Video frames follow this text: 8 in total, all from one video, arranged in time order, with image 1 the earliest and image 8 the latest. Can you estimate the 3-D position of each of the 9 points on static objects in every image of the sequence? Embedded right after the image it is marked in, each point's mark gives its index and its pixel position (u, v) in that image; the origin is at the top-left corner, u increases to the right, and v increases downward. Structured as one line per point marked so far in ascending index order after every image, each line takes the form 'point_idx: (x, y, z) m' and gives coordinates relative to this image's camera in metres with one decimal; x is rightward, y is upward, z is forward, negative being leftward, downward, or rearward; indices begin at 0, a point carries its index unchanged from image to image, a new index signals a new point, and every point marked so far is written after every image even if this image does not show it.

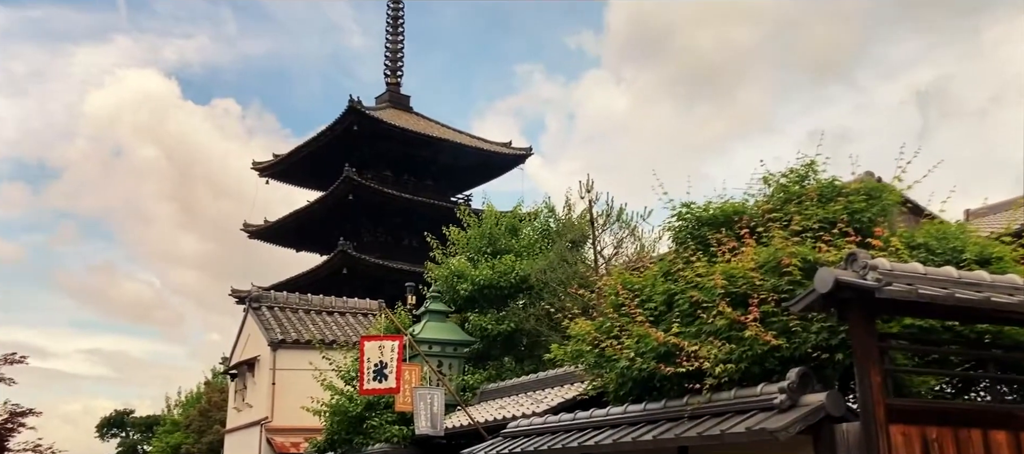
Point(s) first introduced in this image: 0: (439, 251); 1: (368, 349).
0: (-1.4, -0.4, +15.8) m
1: (-2.1, -1.6, +12.4) m
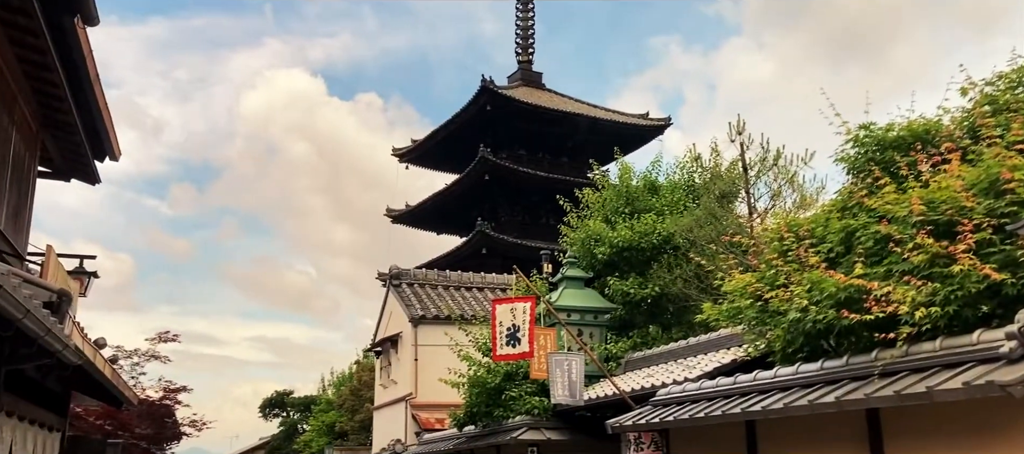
0: (+1.1, +0.2, +14.9) m
1: (-0.2, -1.1, +11.7) m
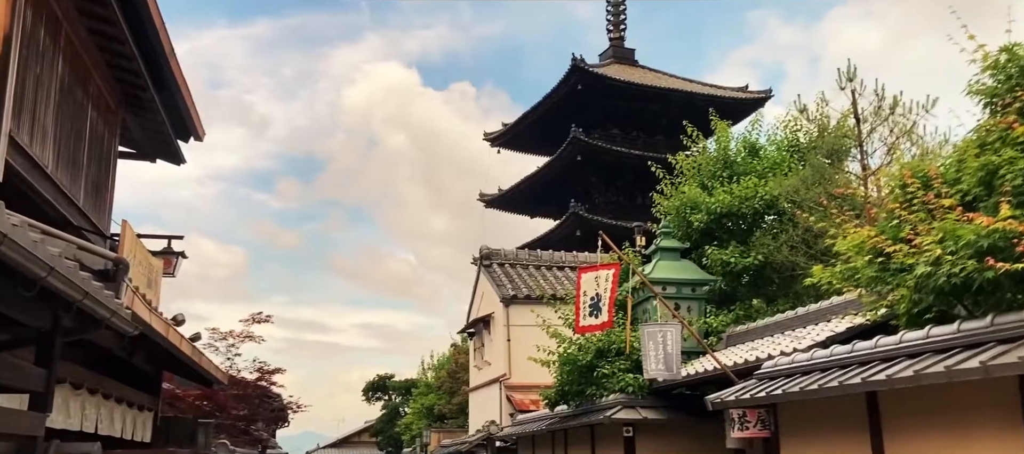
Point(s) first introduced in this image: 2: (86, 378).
0: (+2.5, +0.7, +14.0) m
1: (+1.0, -0.7, +11.0) m
2: (-4.3, -1.5, +8.8) m
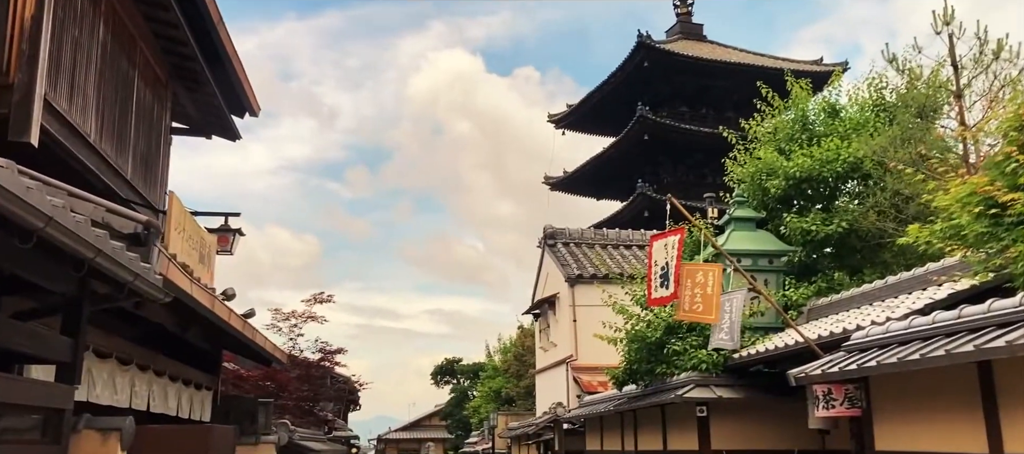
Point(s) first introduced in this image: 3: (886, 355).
0: (+3.5, +1.2, +13.2) m
1: (+1.7, -0.3, +10.3) m
2: (-3.7, -1.3, +8.5) m
3: (+2.7, -0.9, +6.3) m
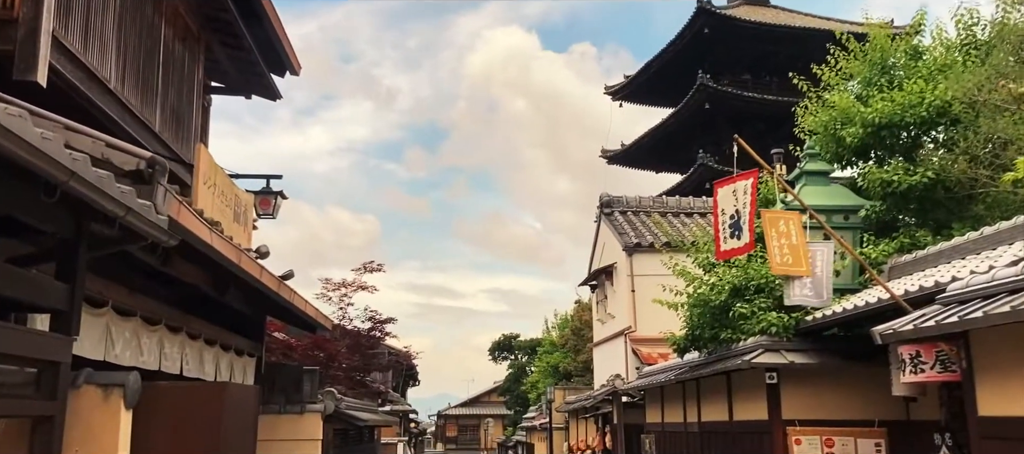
0: (+4.2, +1.8, +12.2) m
1: (+2.3, +0.3, +9.5) m
2: (-3.2, -0.8, +8.1) m
3: (+3.0, -0.5, +5.4) m
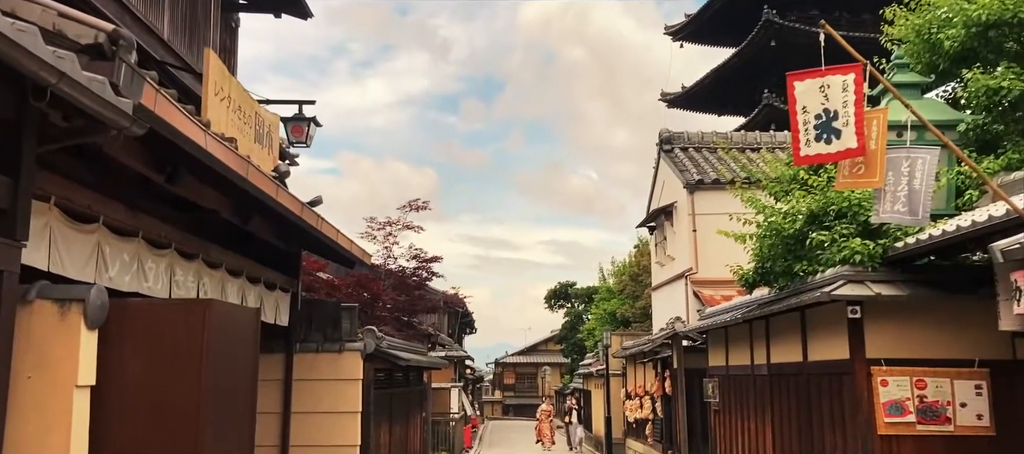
0: (+4.8, +2.8, +10.8) m
1: (+2.8, +1.1, +8.3) m
2: (-2.8, -0.1, +7.4) m
3: (+3.2, +0.1, +4.3) m
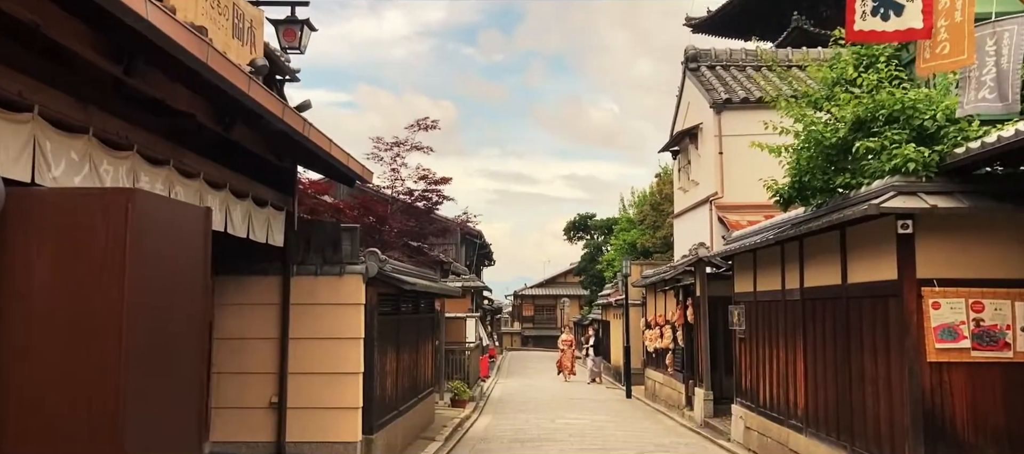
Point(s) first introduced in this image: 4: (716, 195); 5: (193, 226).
0: (+5.0, +3.8, +9.6) m
1: (+2.8, +1.9, +7.3) m
2: (-2.8, +0.6, +6.5) m
3: (+3.2, +0.6, +3.3) m
4: (+4.4, +0.7, +18.8) m
5: (-1.5, 0.0, +4.0) m
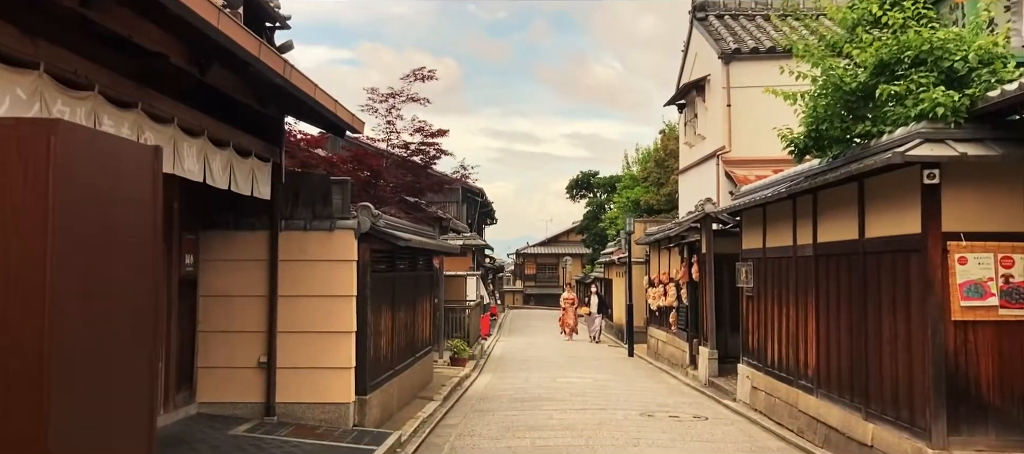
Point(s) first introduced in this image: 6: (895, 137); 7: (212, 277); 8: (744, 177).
0: (+4.9, +4.3, +8.9) m
1: (+2.8, +2.3, +6.7) m
2: (-2.8, +1.0, +6.0) m
3: (+3.2, +0.8, +2.7) m
4: (+4.4, +1.7, +18.2) m
5: (-1.5, +0.3, +3.5) m
6: (+3.4, +0.8, +7.7) m
7: (-3.5, -0.6, +10.0) m
8: (+4.7, +1.0, +17.7) m
